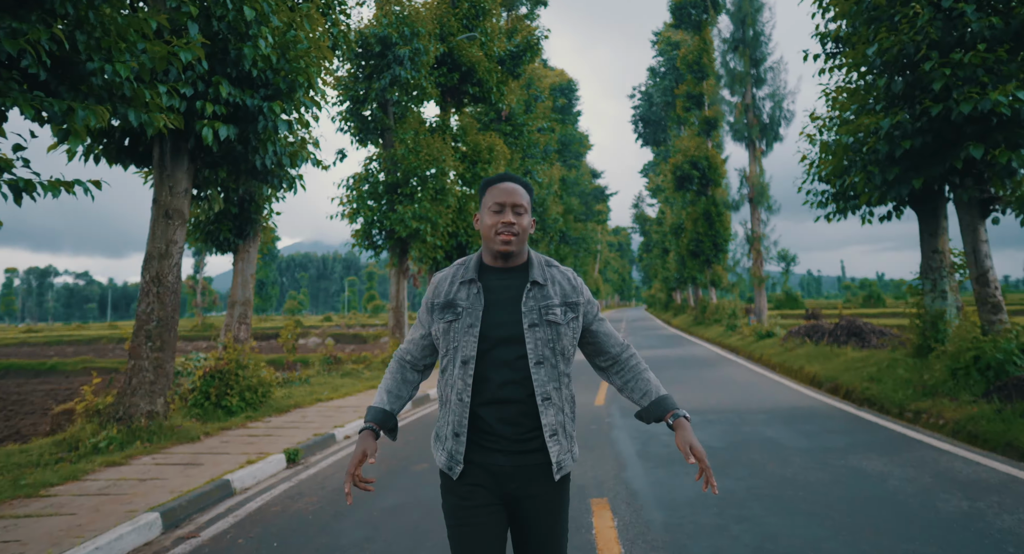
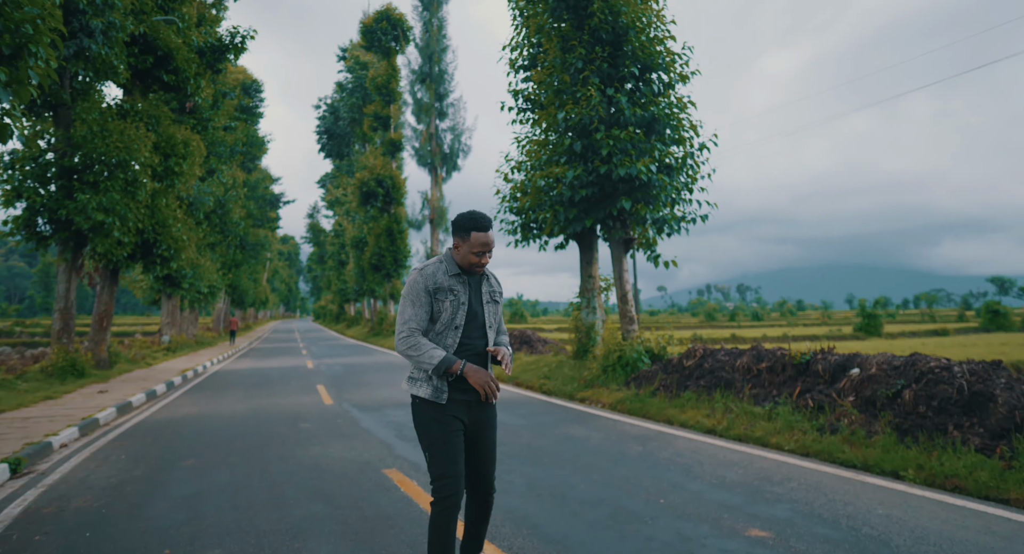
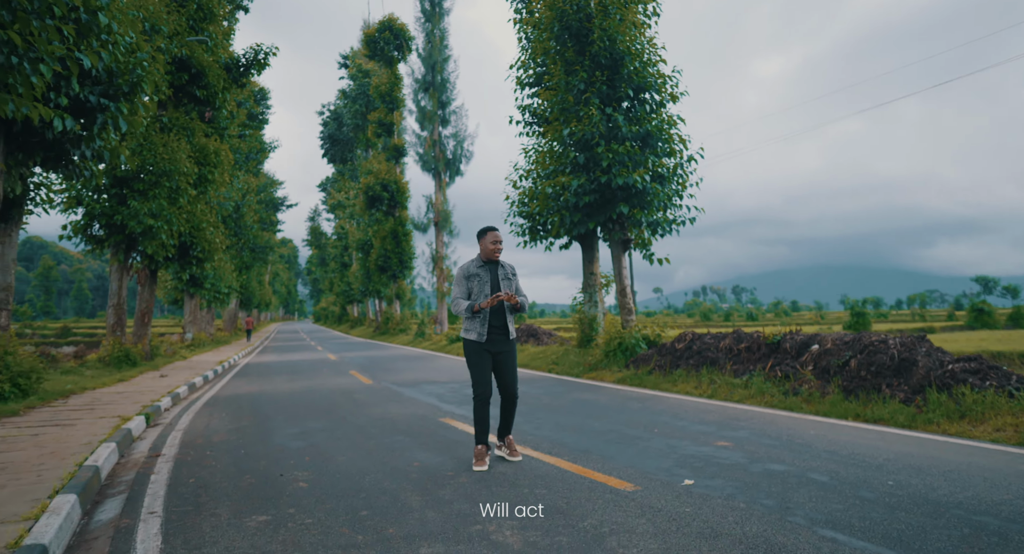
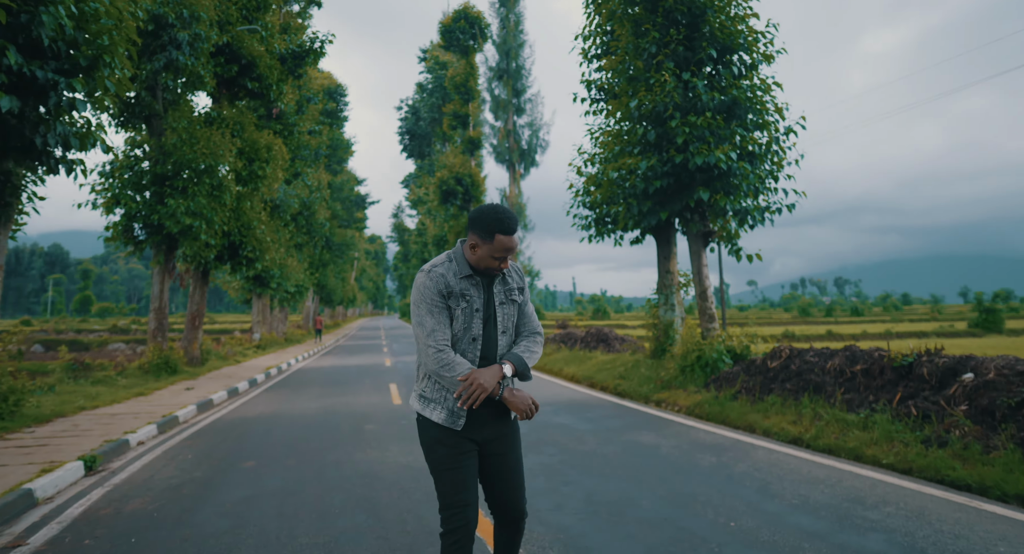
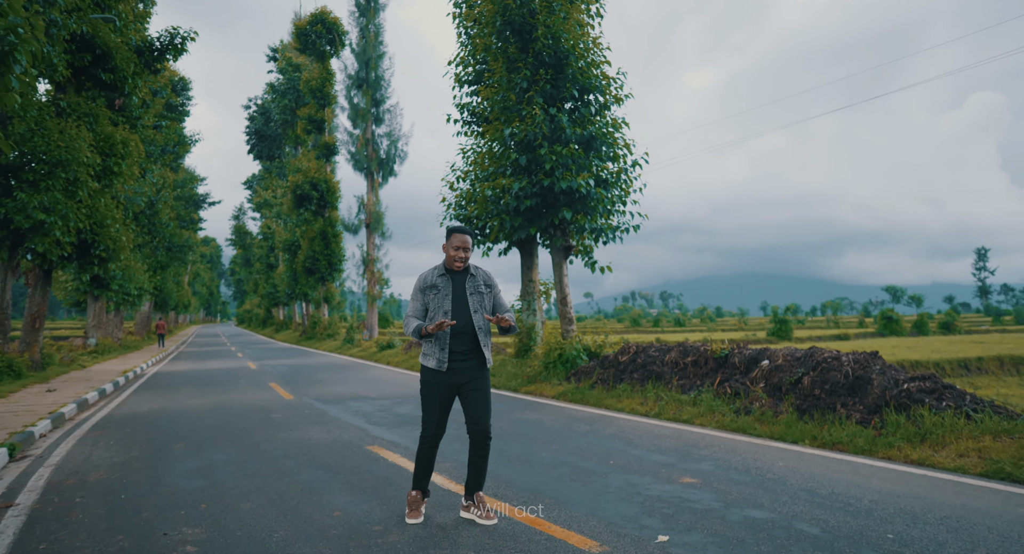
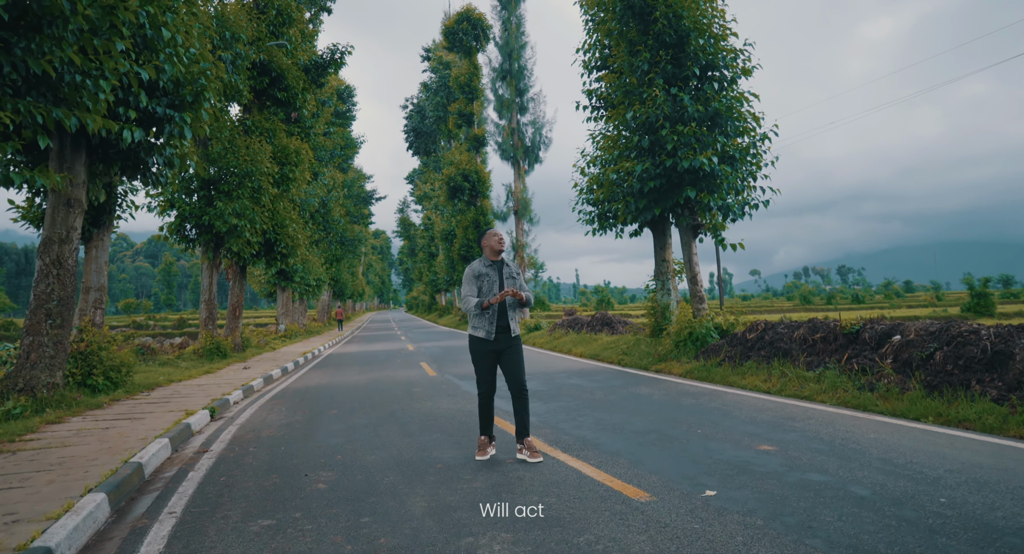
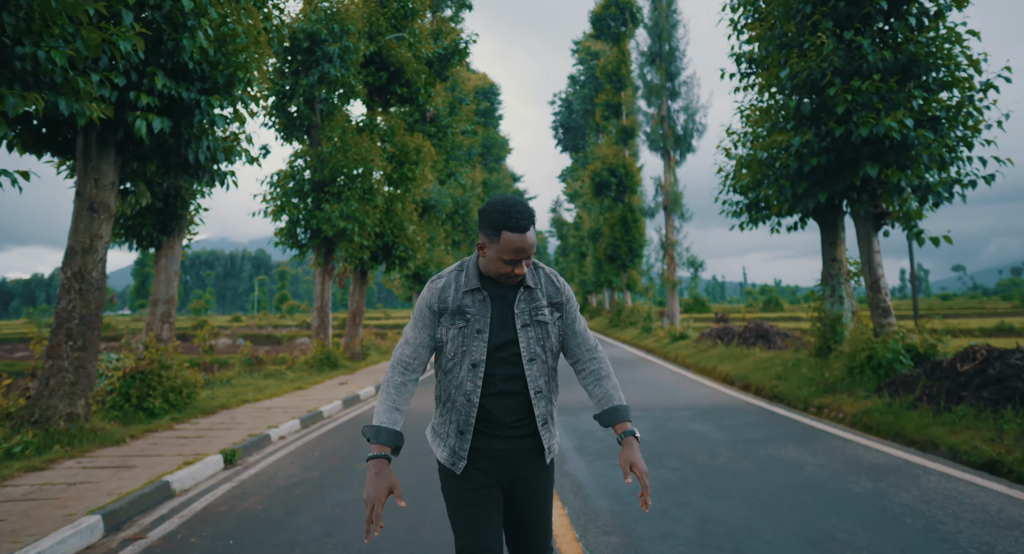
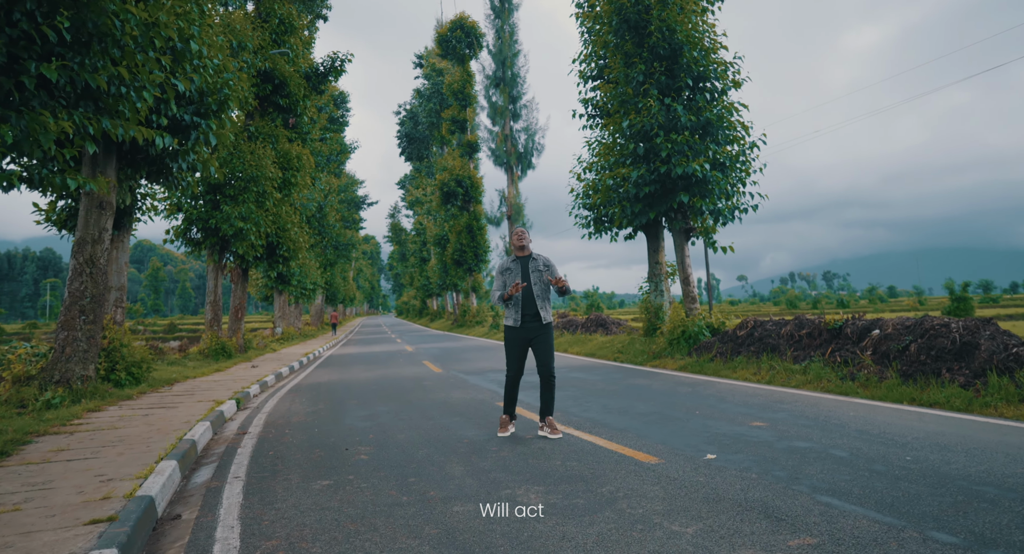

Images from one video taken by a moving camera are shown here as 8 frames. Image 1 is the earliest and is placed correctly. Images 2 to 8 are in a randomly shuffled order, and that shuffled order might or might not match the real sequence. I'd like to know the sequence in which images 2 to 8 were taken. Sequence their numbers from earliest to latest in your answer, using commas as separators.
7, 4, 2, 5, 3, 8, 6
